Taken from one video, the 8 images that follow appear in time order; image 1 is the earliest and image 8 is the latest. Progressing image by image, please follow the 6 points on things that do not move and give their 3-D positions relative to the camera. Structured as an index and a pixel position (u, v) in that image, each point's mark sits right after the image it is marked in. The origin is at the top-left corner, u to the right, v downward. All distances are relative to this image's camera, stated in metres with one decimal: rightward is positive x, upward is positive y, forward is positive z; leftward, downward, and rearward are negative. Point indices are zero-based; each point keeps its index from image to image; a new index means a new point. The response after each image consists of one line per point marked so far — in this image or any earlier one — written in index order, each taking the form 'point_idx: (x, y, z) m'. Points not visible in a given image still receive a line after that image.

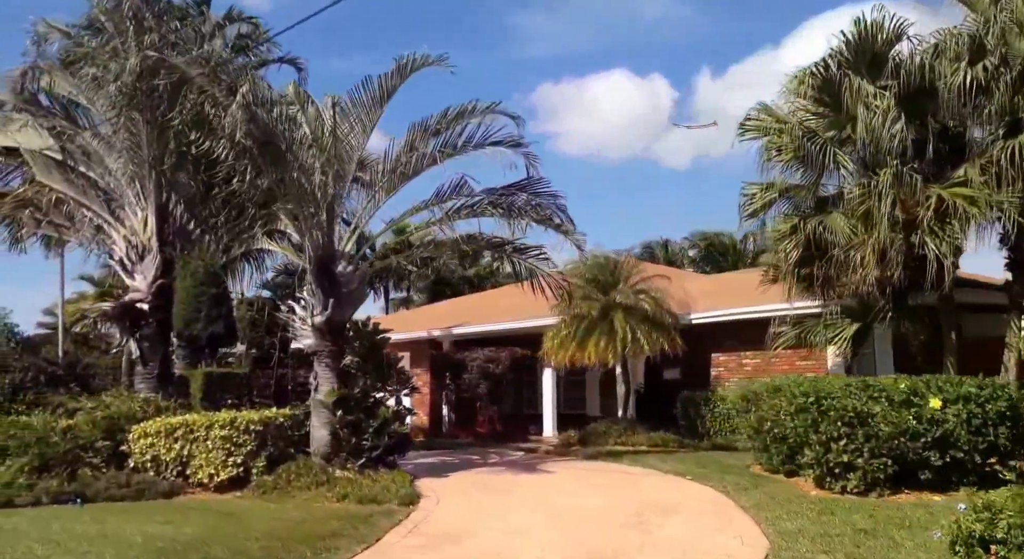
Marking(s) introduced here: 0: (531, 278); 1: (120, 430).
0: (+0.3, +0.1, +15.0) m
1: (-5.6, -2.2, +14.1) m
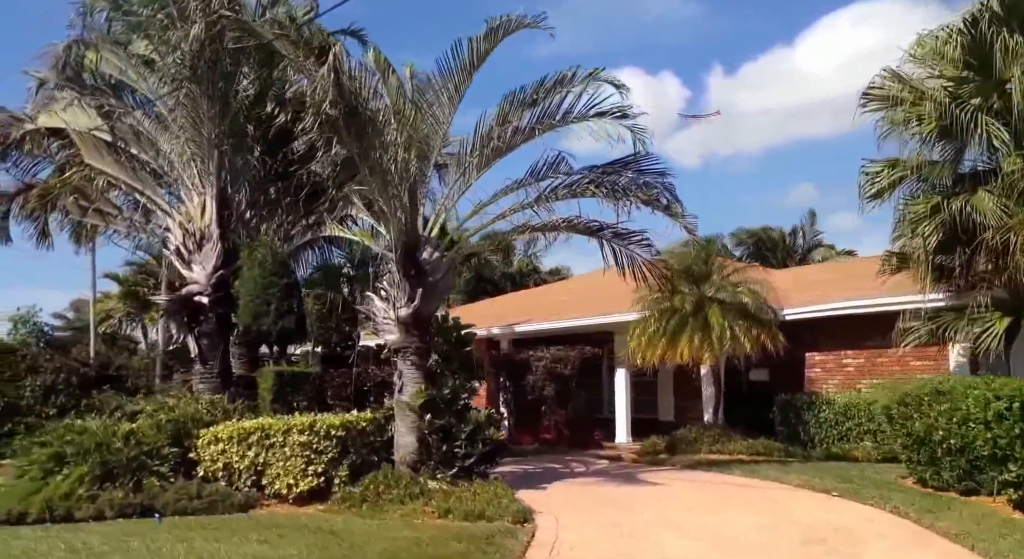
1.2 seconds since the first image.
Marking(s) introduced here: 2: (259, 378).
0: (+1.7, +0.2, +13.6) m
1: (-4.2, -2.1, +12.8) m
2: (-3.6, -1.4, +13.8) m
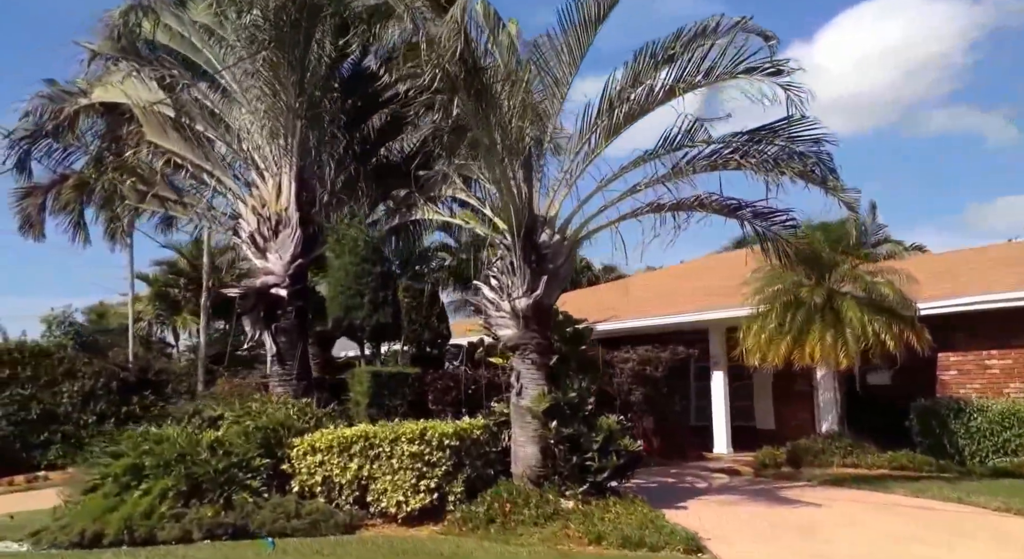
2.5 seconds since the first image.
0: (+3.3, +0.4, +11.9) m
1: (-2.6, -1.9, +11.1) m
2: (-2.0, -1.3, +12.1) m
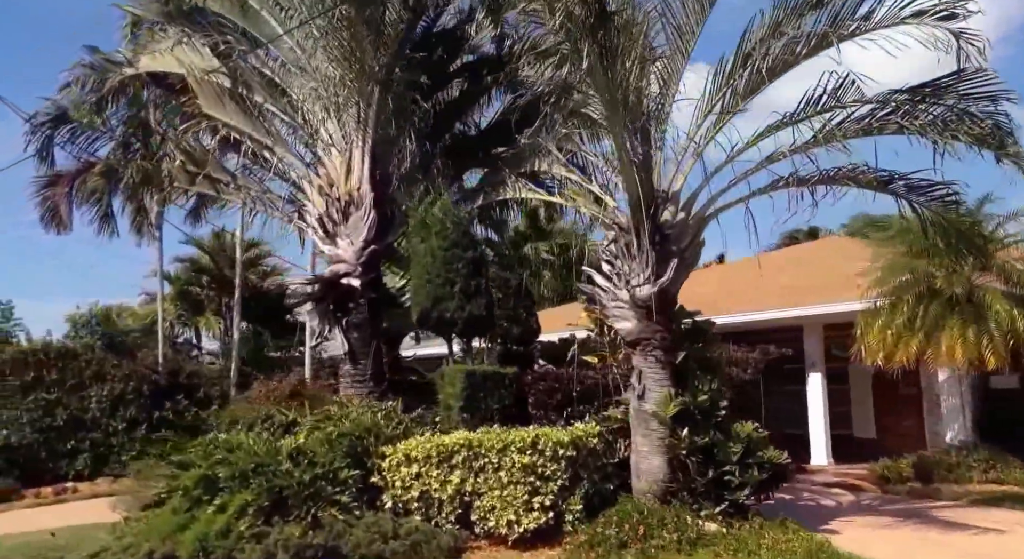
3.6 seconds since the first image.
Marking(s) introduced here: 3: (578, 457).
0: (+4.5, +0.5, +10.3) m
1: (-1.4, -1.8, +9.6) m
2: (-0.8, -1.1, +10.6) m
3: (+0.6, -1.7, +9.3) m
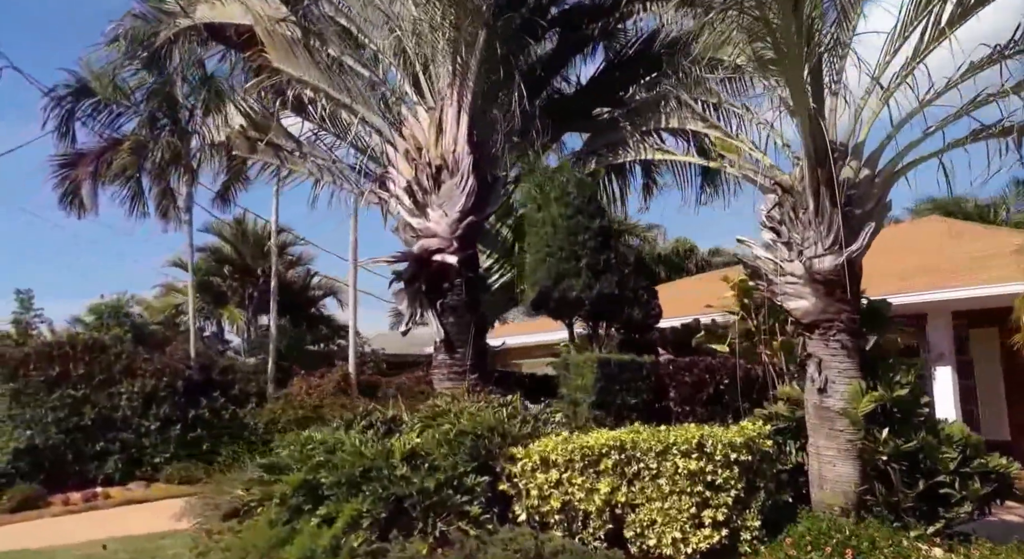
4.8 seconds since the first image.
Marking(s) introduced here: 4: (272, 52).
0: (+5.7, +0.8, +8.6) m
1: (-0.1, -1.5, +8.0) m
2: (+0.5, -0.9, +9.0) m
3: (+1.9, -1.5, +7.7) m
4: (-2.7, +2.6, +11.1) m
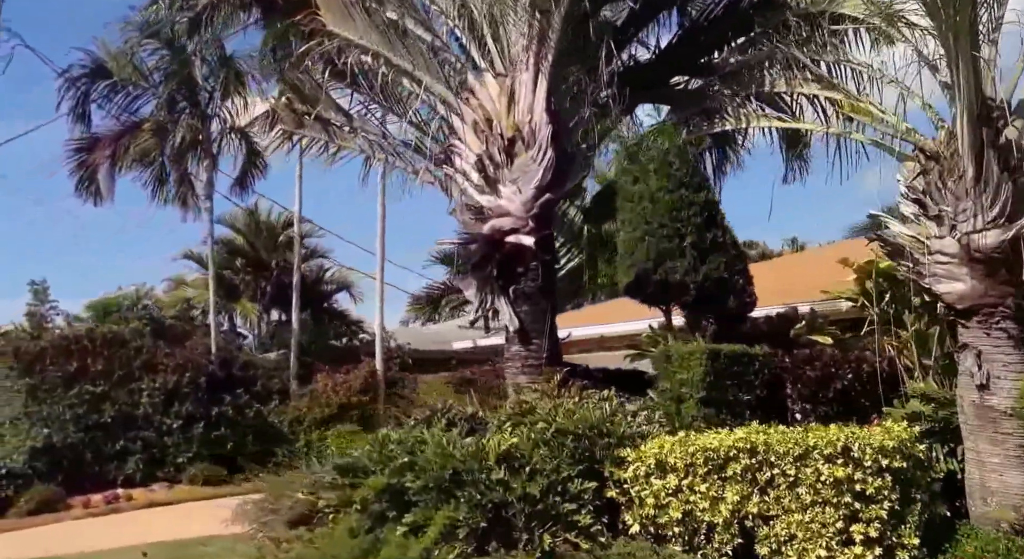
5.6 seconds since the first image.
0: (+6.6, +0.9, +7.6) m
1: (+0.7, -1.4, +7.0) m
2: (+1.3, -0.7, +8.0) m
3: (+2.7, -1.3, +6.7) m
4: (-1.9, +2.7, +10.1) m
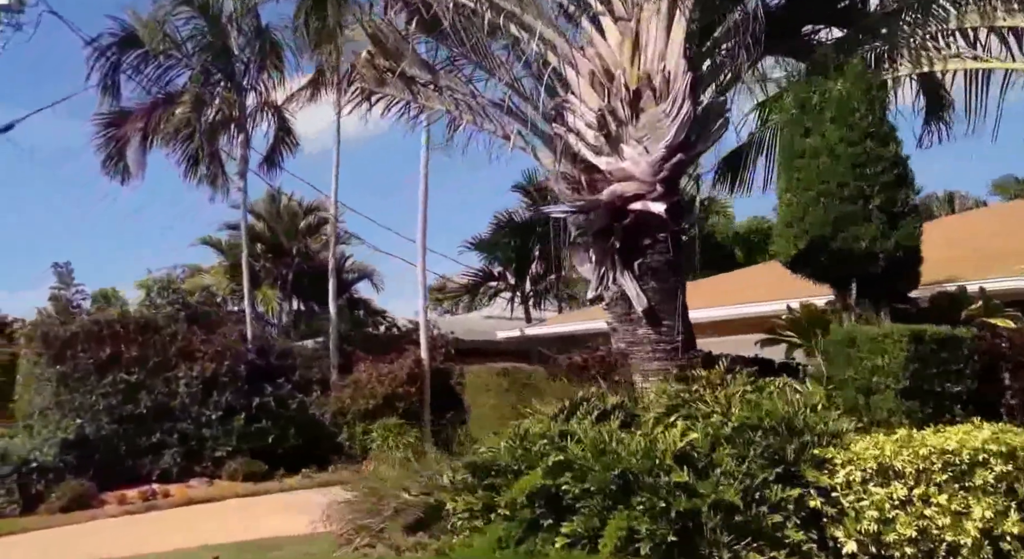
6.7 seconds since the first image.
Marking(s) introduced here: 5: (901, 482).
0: (+7.7, +1.1, +6.3) m
1: (+1.8, -1.1, +5.7) m
2: (+2.4, -0.5, +6.7) m
3: (+3.8, -1.1, +5.4) m
4: (-0.8, +3.0, +8.8) m
5: (+2.3, -1.1, +5.3) m
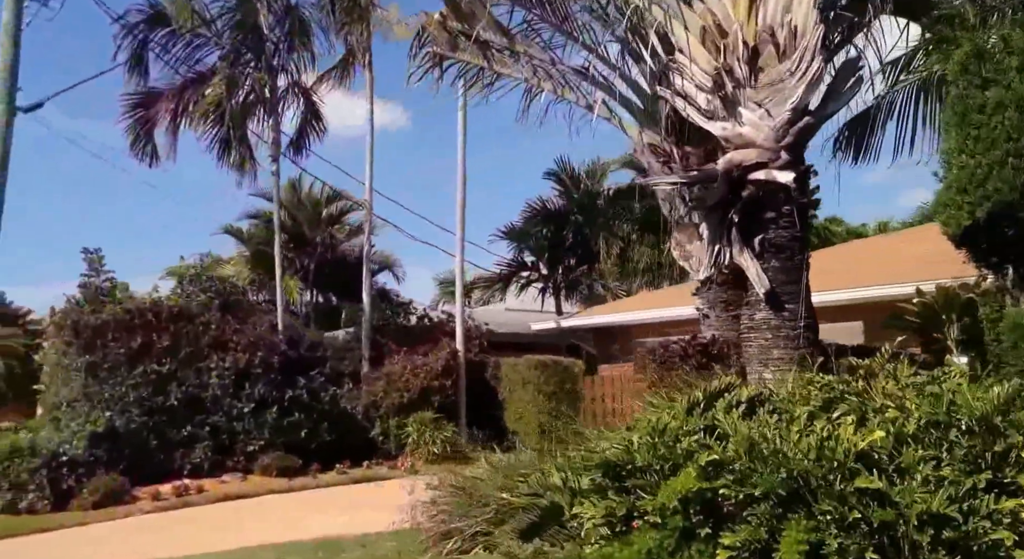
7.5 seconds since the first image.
0: (+8.5, +1.2, +5.4) m
1: (+2.5, -1.0, +4.9) m
2: (+3.2, -0.3, +5.9) m
3: (+4.6, -1.0, +4.5) m
4: (+0.1, +3.2, +8.0) m
5: (+3.1, -1.0, +4.5) m
